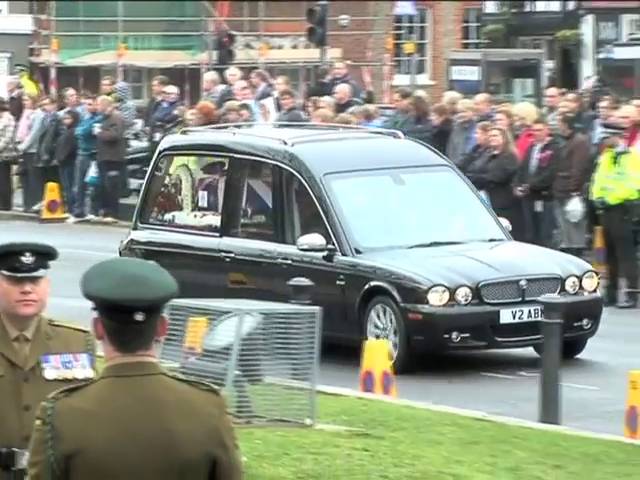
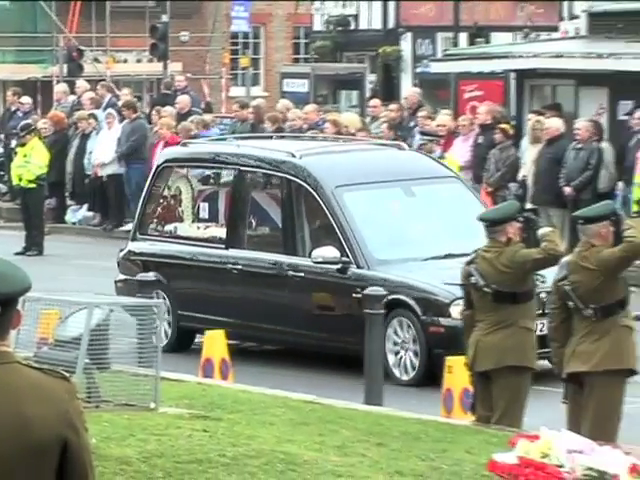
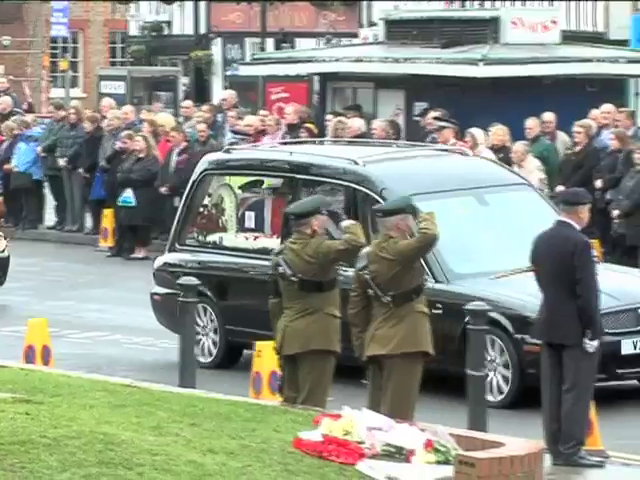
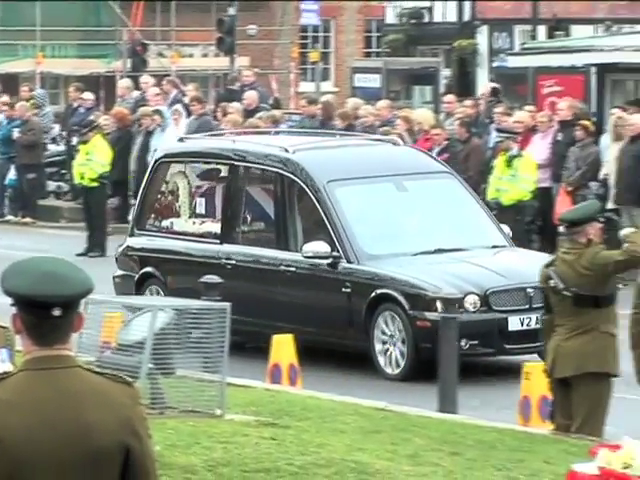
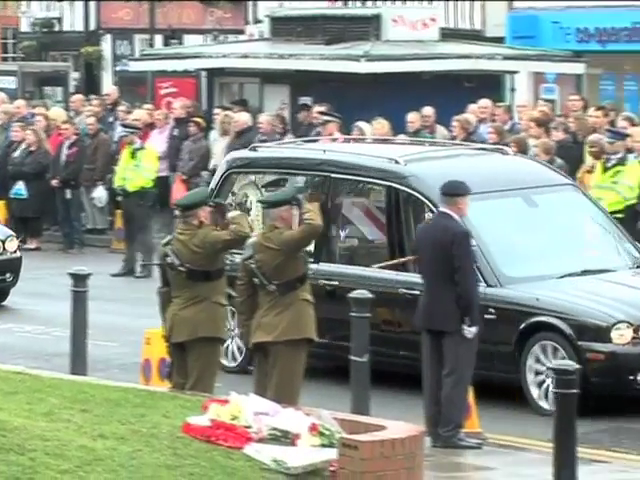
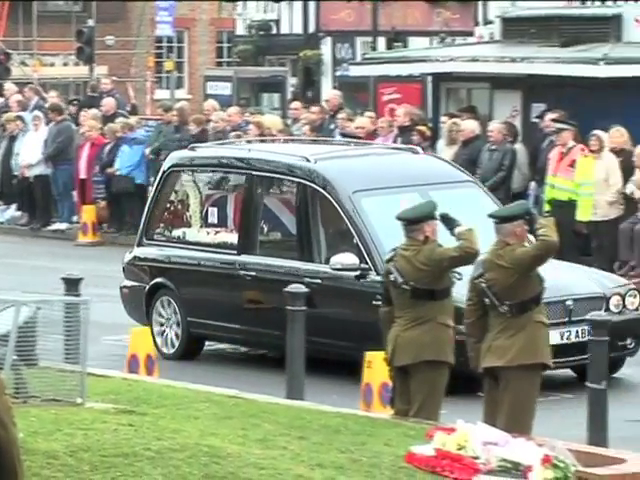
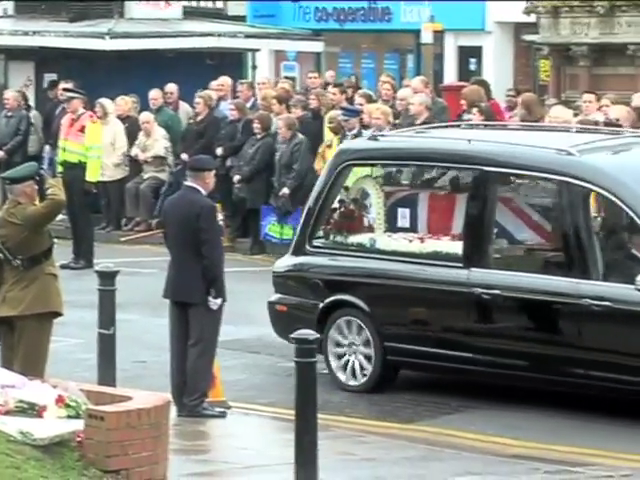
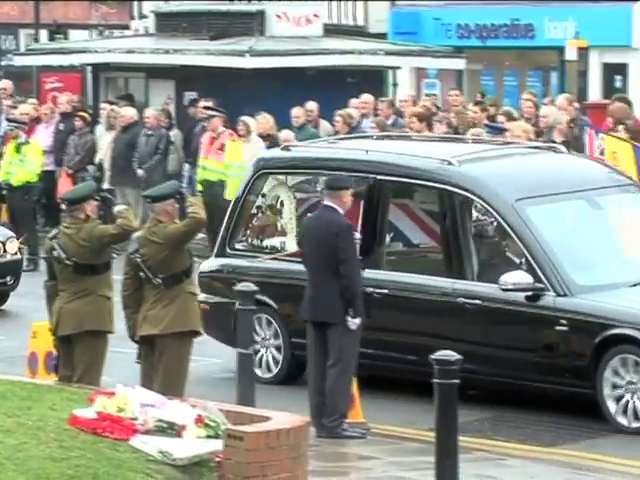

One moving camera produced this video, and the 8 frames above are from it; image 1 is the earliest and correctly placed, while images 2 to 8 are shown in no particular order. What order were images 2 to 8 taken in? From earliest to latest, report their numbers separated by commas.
4, 2, 6, 3, 5, 8, 7
